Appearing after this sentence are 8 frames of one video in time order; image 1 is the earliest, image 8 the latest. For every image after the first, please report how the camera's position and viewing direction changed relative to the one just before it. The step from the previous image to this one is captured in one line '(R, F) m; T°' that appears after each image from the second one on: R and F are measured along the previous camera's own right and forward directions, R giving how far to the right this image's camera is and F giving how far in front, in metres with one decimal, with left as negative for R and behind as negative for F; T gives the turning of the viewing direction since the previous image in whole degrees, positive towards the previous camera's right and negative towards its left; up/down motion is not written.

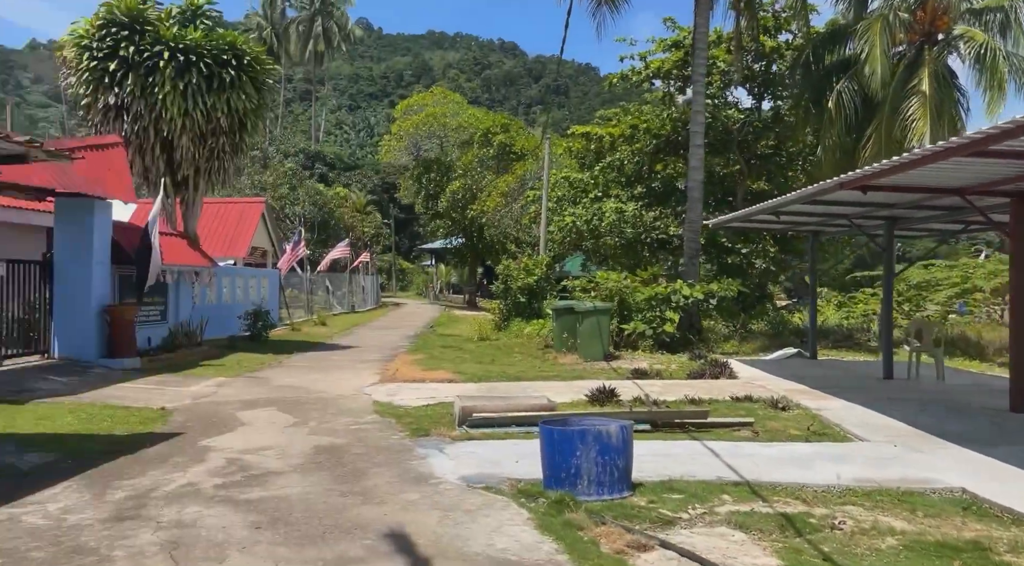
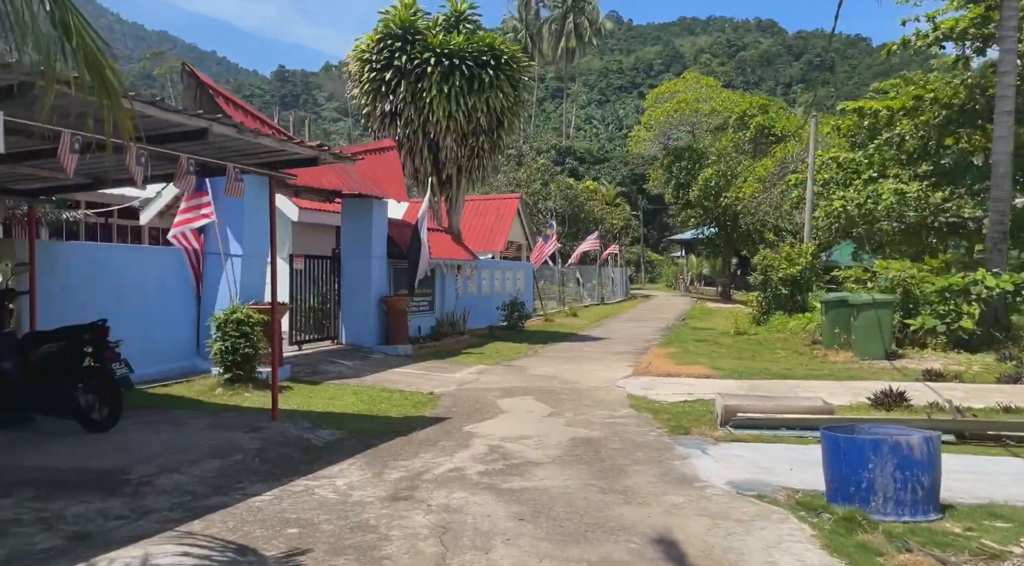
(-0.1, +0.2) m; -18°
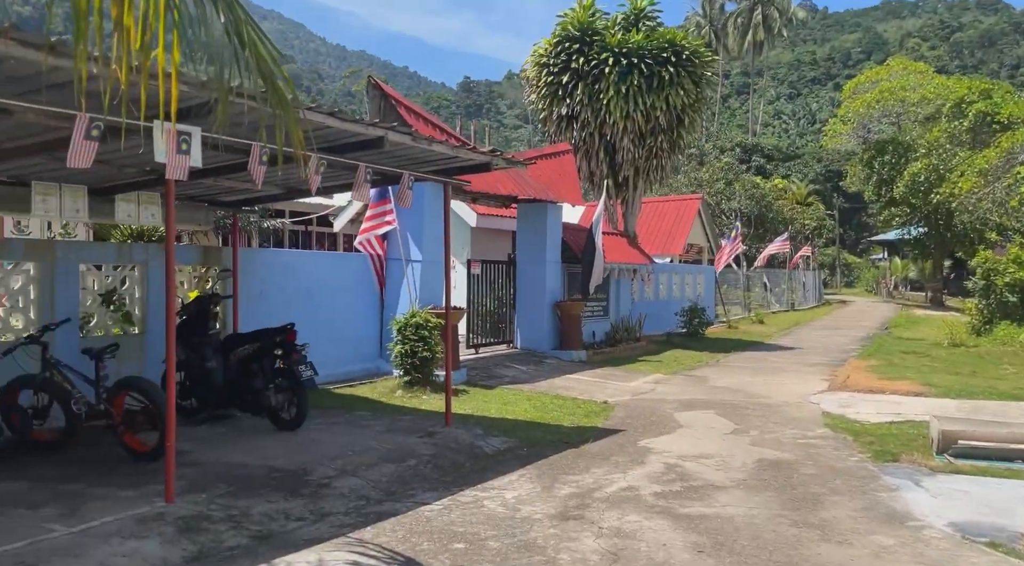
(0.0, +0.3) m; -13°
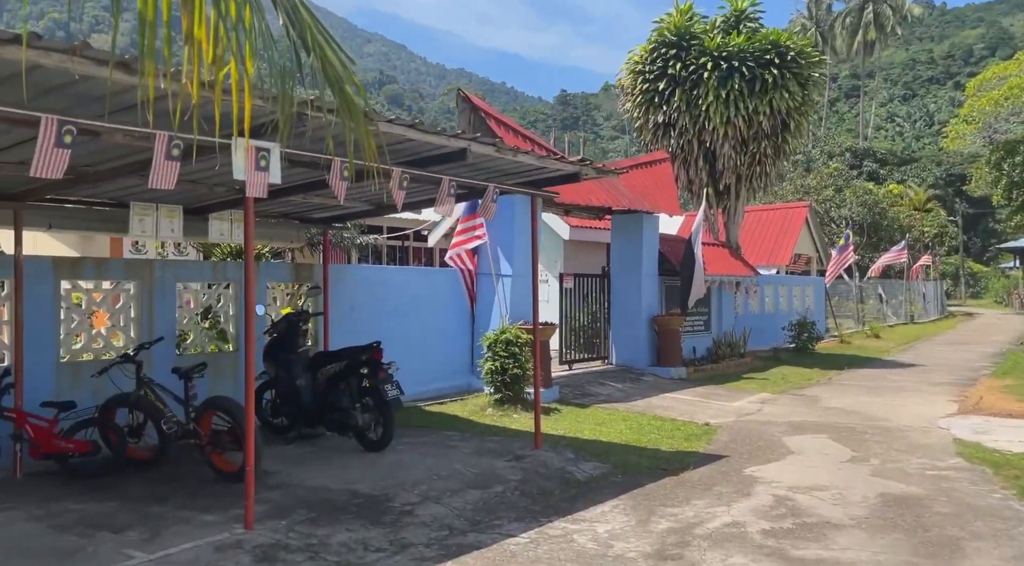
(+0.1, +0.4) m; -7°
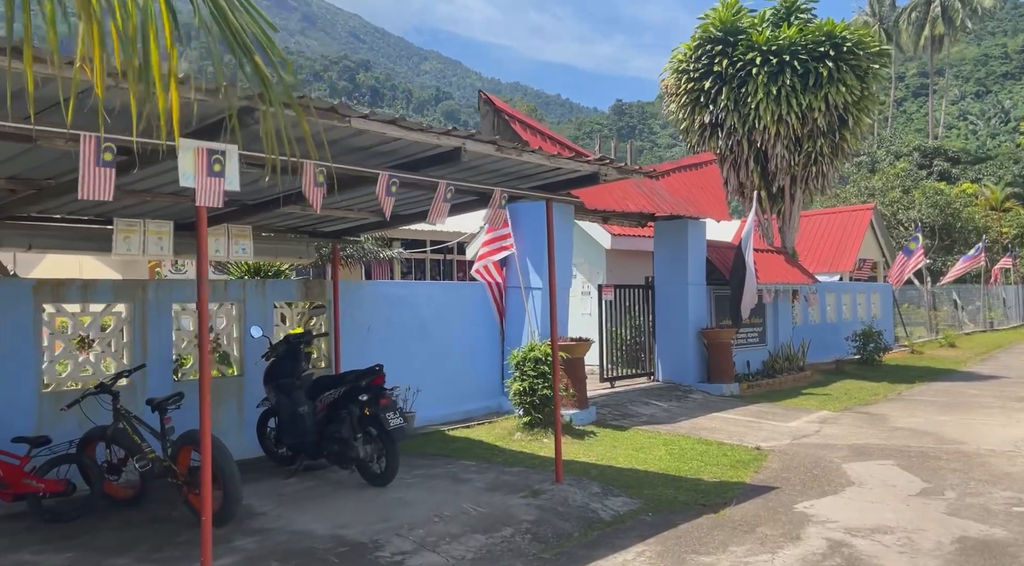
(+0.4, +0.7) m; -4°
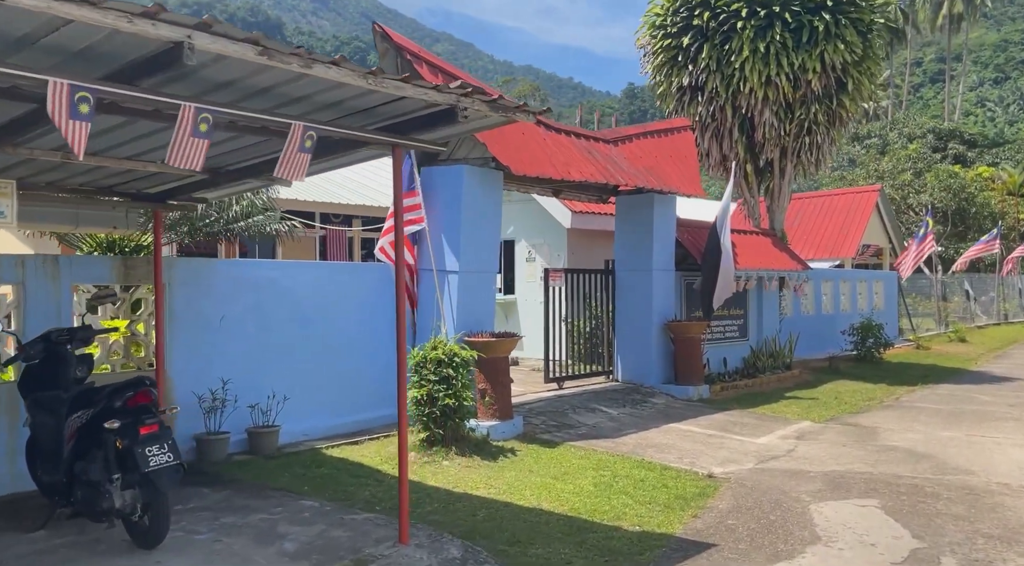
(+1.1, +1.9) m; -1°
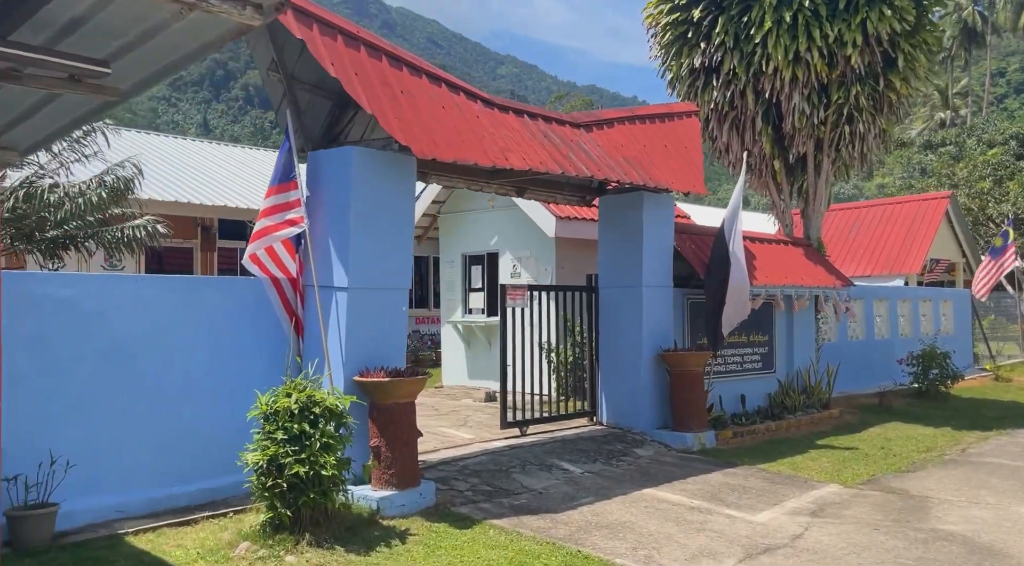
(+1.3, +2.3) m; -5°
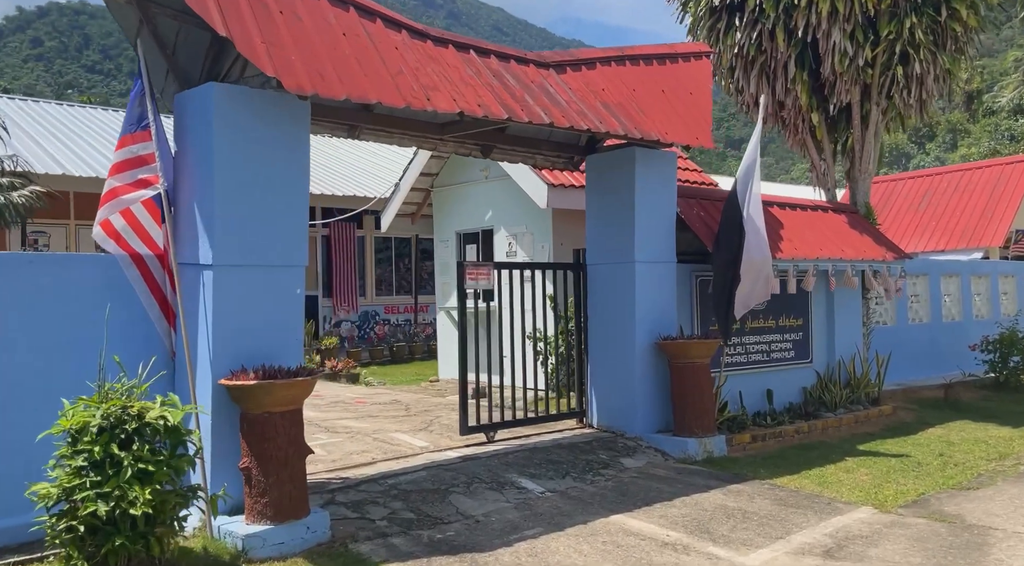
(+1.0, +1.6) m; -5°
